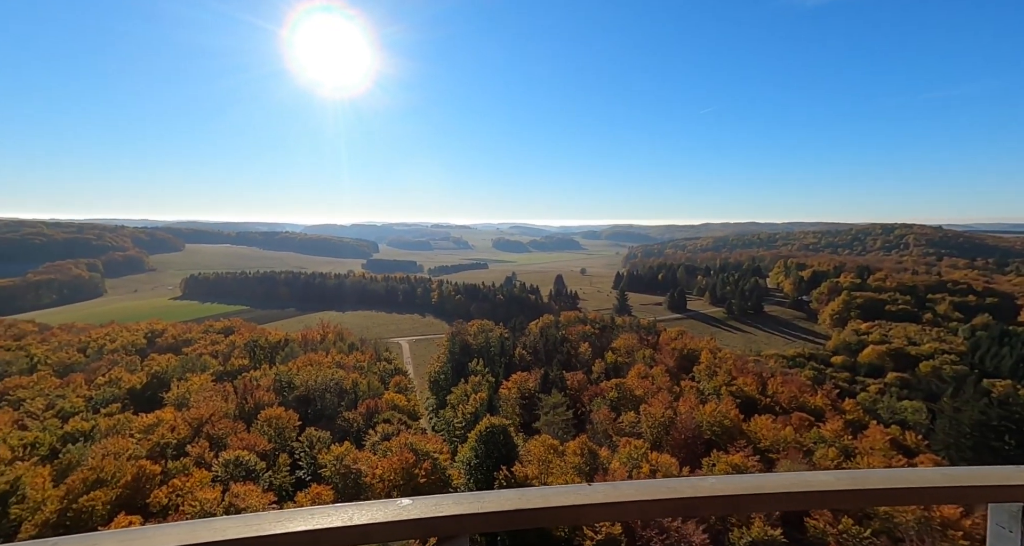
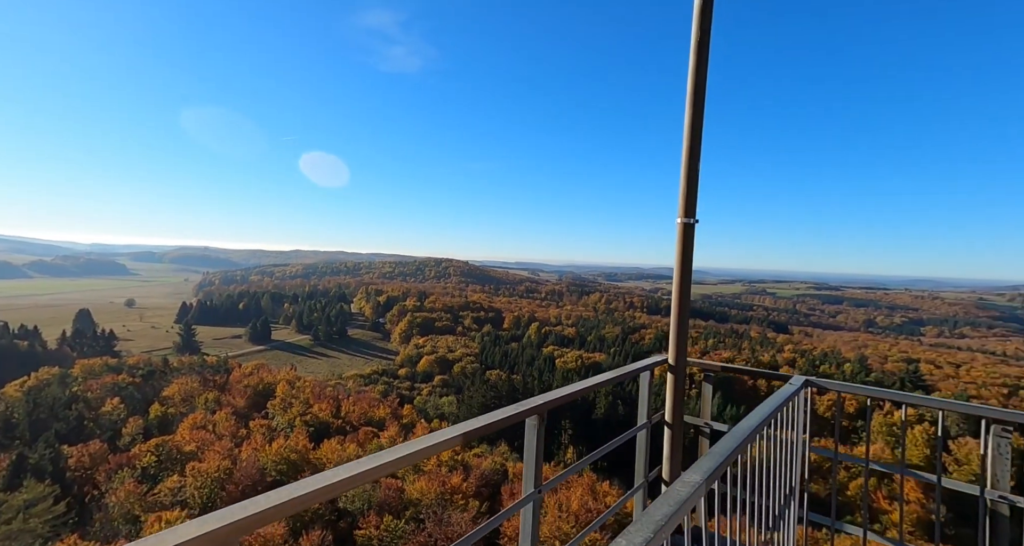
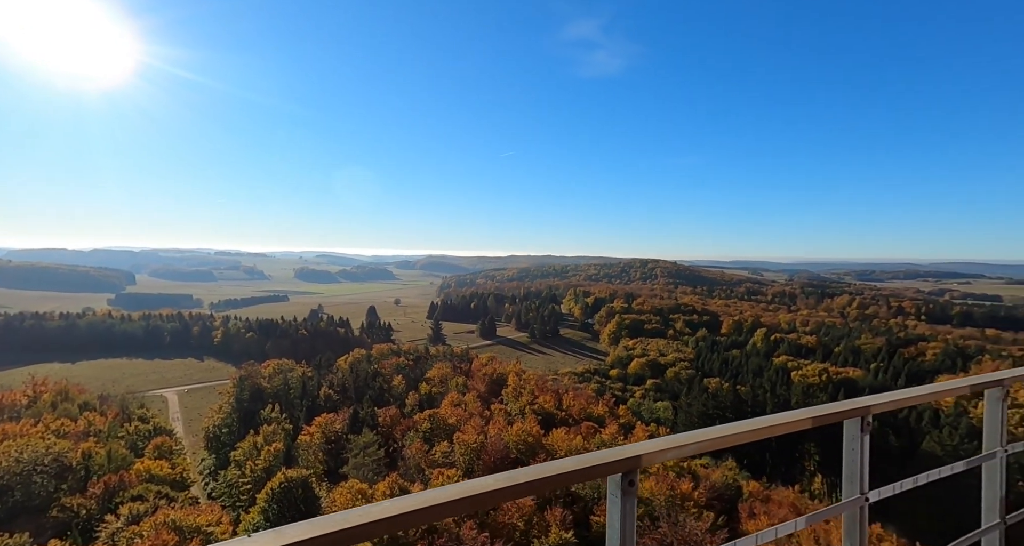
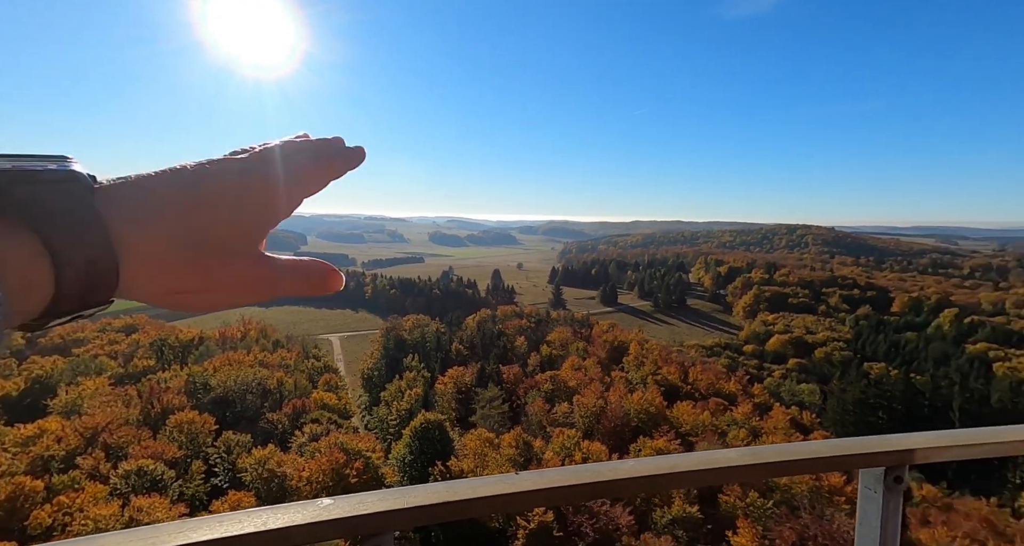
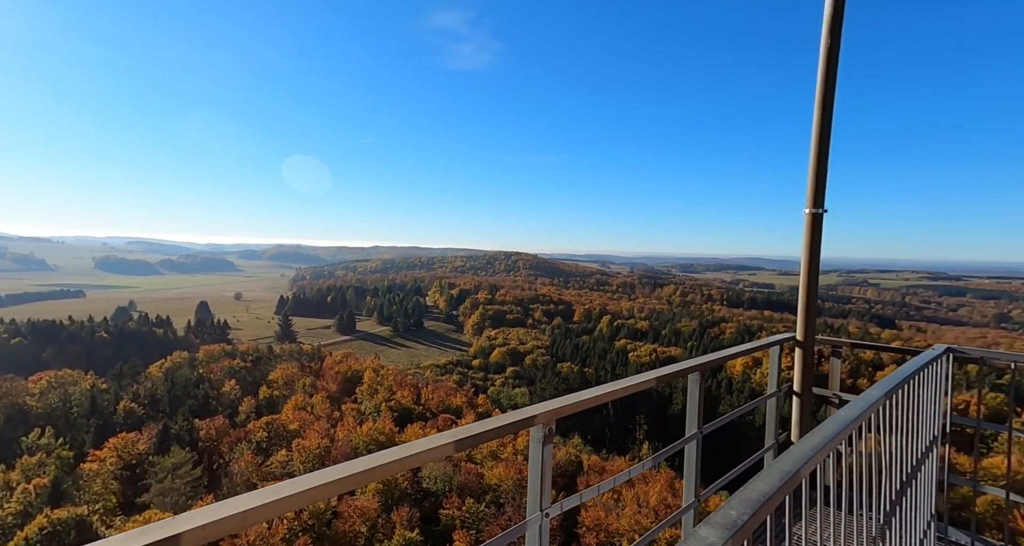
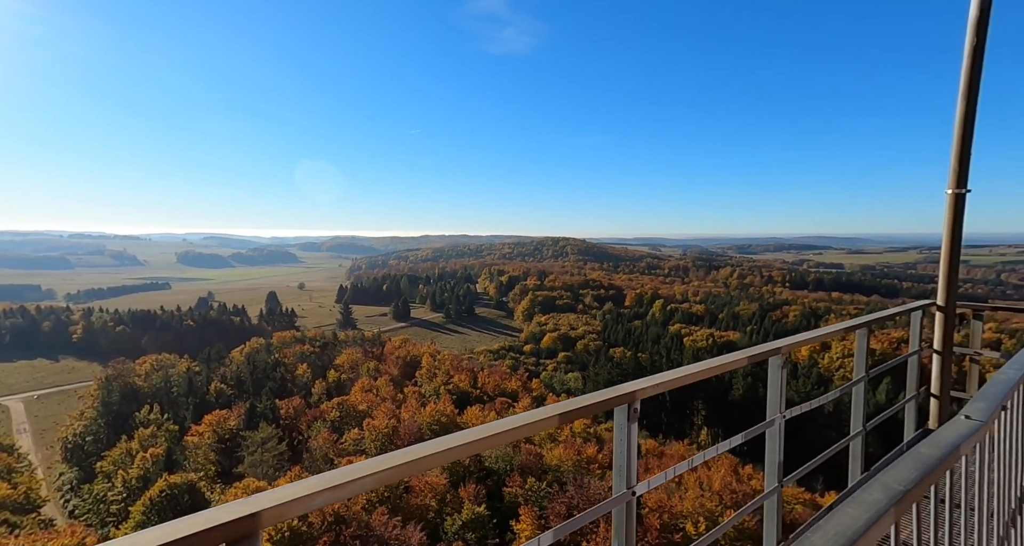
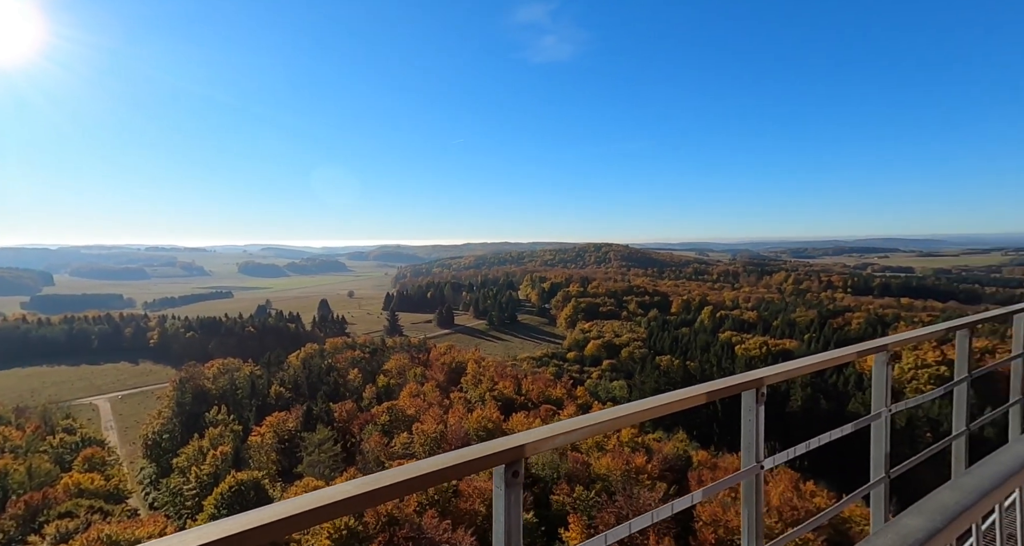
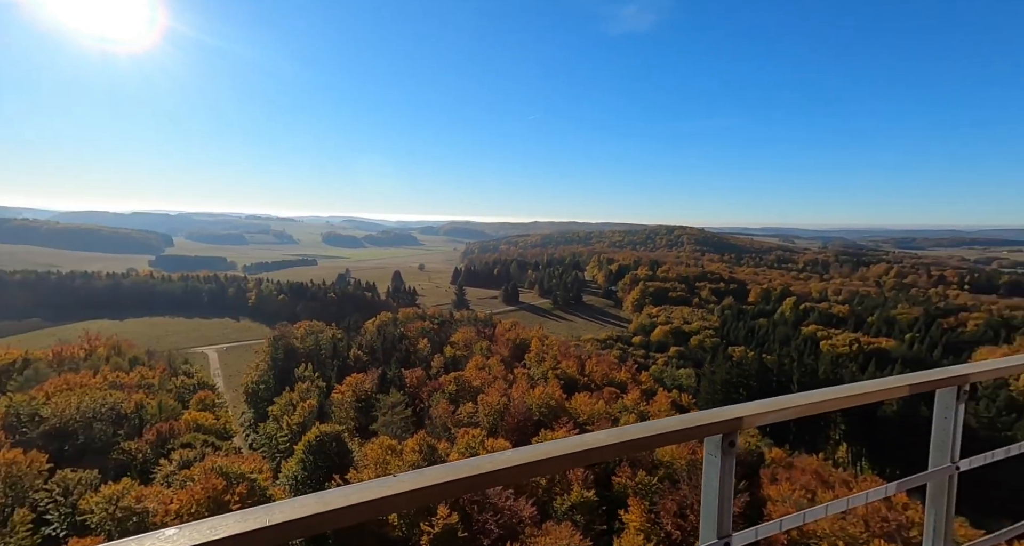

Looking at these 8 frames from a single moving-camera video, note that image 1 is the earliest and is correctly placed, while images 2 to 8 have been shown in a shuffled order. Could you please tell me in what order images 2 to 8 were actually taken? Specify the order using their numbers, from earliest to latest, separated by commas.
4, 8, 3, 7, 6, 5, 2
